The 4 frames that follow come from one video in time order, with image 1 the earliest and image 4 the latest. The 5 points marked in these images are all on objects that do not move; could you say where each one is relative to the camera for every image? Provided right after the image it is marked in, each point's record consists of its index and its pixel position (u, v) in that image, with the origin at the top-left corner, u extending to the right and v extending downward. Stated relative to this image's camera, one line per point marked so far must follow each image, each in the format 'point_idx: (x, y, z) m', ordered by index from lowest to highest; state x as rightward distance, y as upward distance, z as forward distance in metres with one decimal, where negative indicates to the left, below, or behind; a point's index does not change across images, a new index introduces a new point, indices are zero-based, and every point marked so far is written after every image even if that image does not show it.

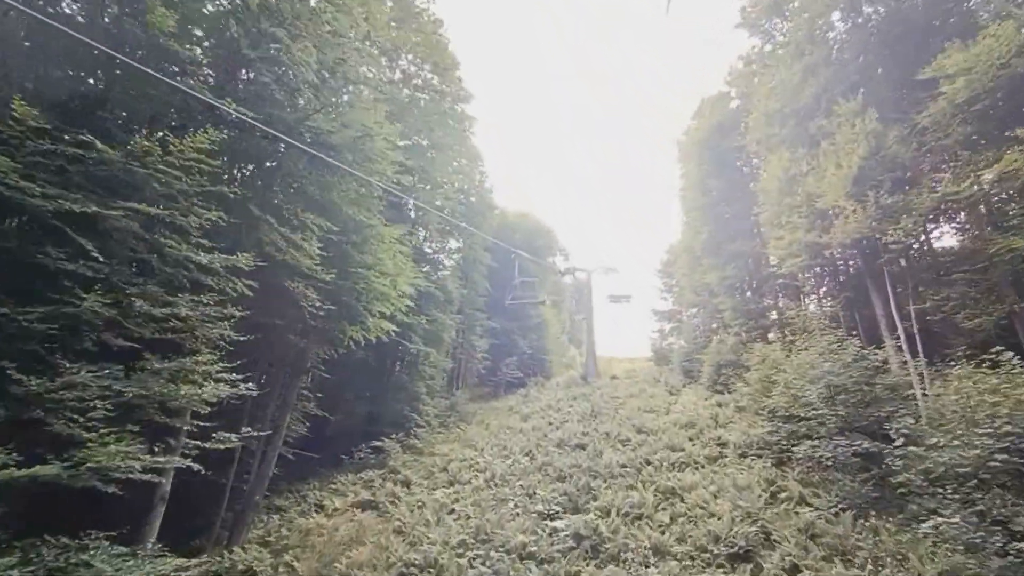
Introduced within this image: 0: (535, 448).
0: (+0.5, -3.3, +12.6) m
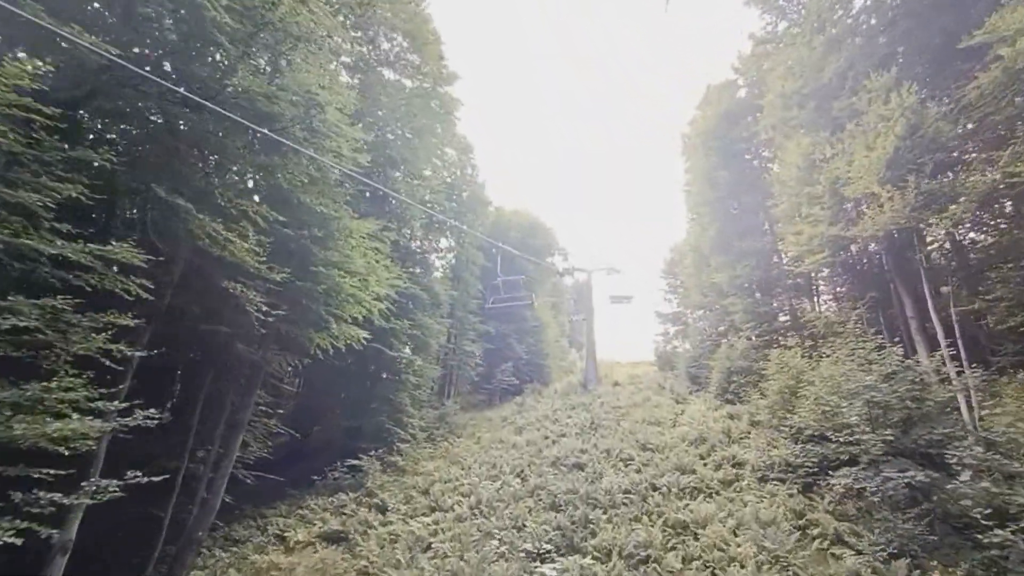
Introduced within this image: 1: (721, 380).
0: (+0.3, -3.3, +11.4) m
1: (+5.4, -2.4, +15.7) m
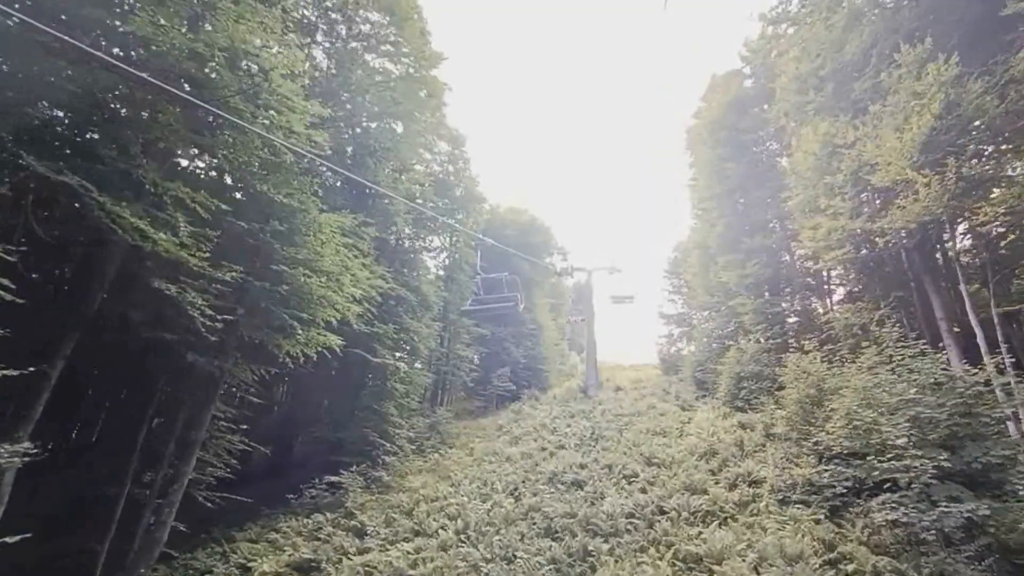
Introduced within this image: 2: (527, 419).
0: (+0.2, -3.3, +10.4) m
1: (+5.3, -2.4, +14.8) m
2: (+0.4, -3.6, +17.0) m
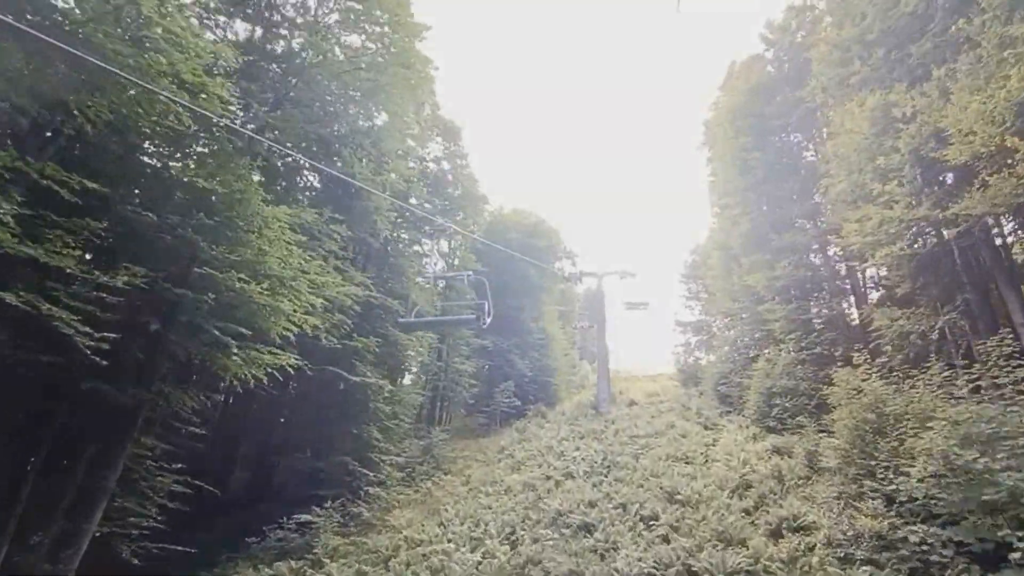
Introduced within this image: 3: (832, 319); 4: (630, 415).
0: (+0.1, -3.4, +8.8) m
1: (+5.3, -2.4, +13.1) m
2: (+0.5, -3.8, +15.4) m
3: (+6.5, -0.6, +12.3) m
4: (+3.3, -3.5, +17.0) m
